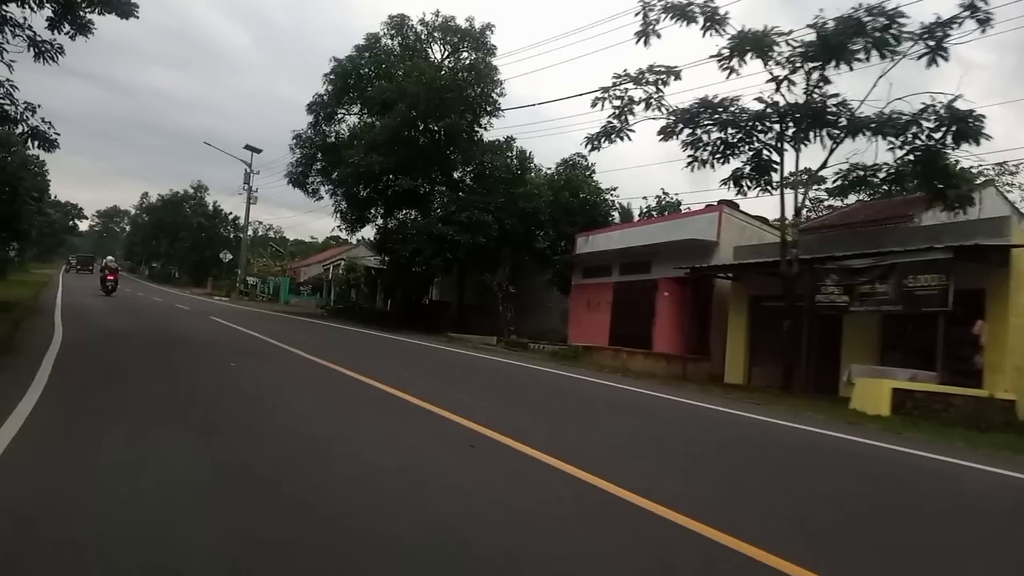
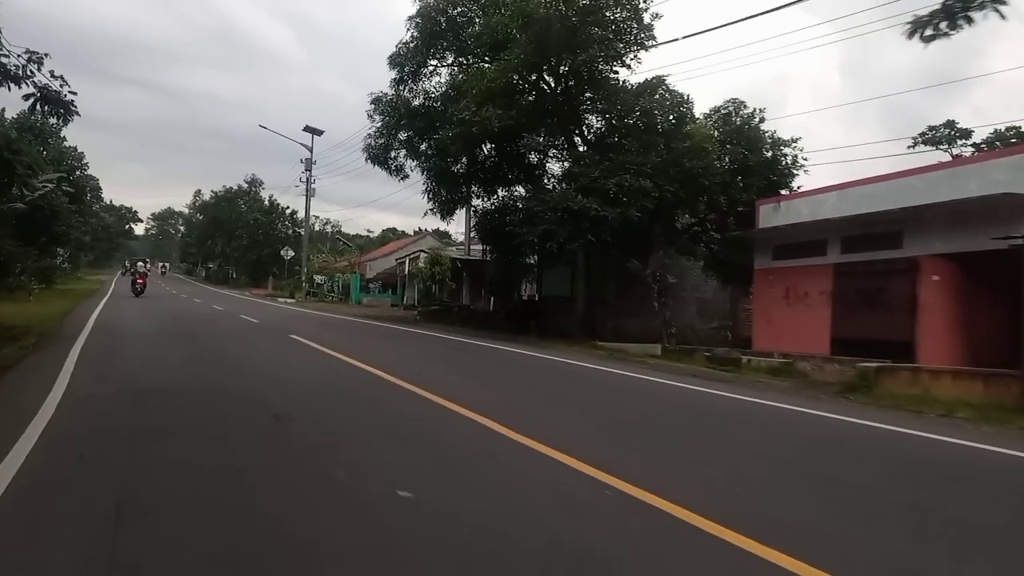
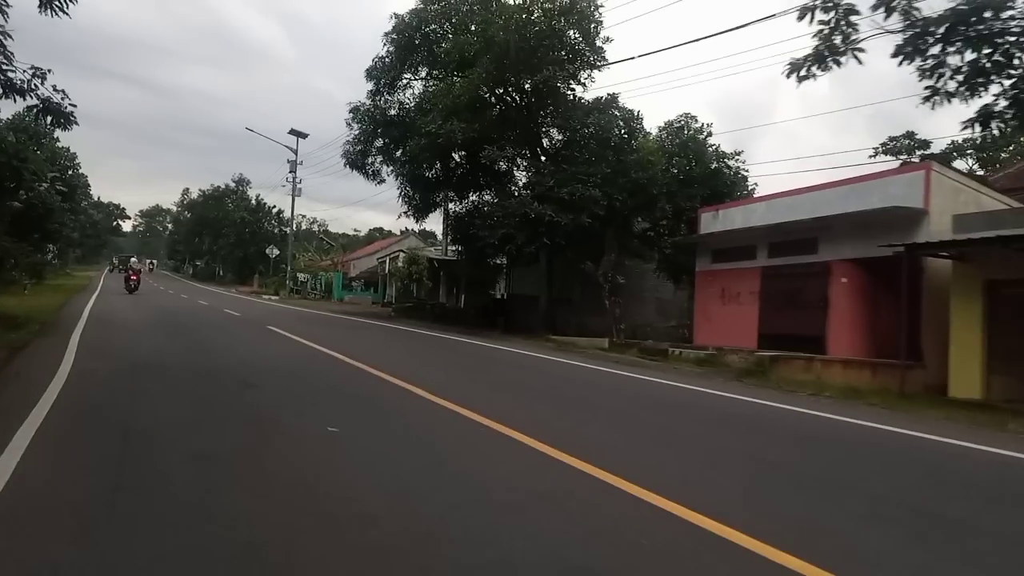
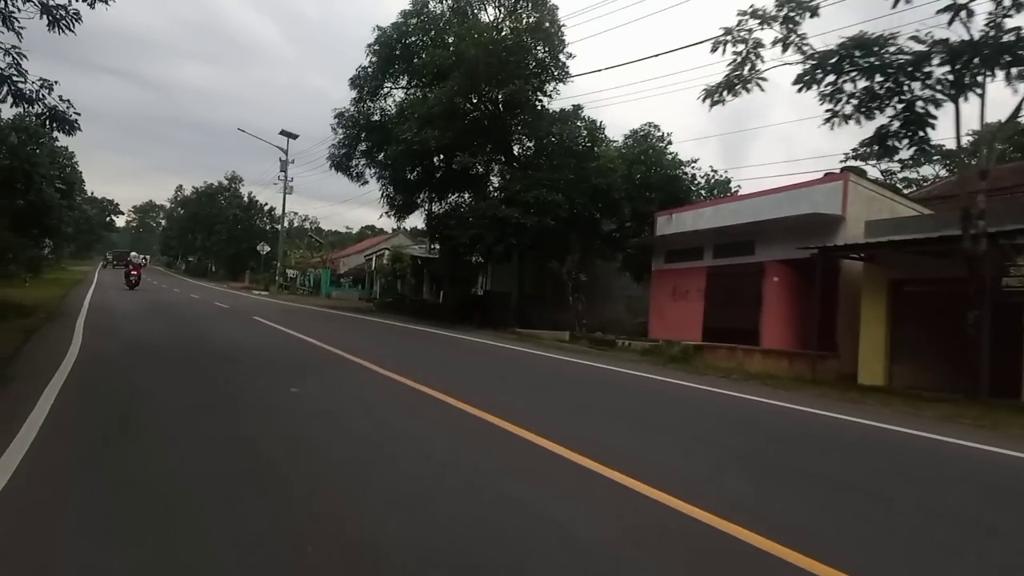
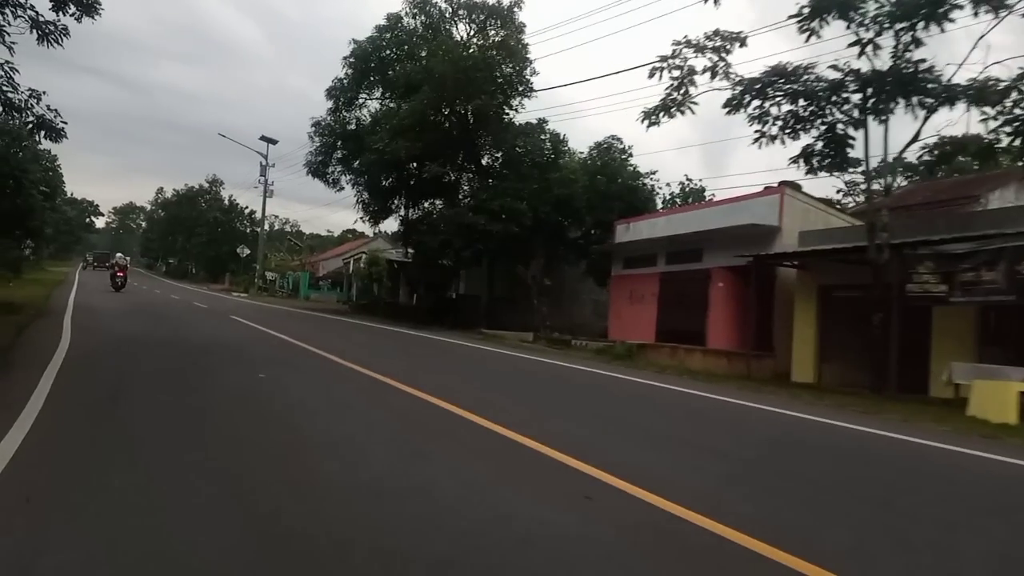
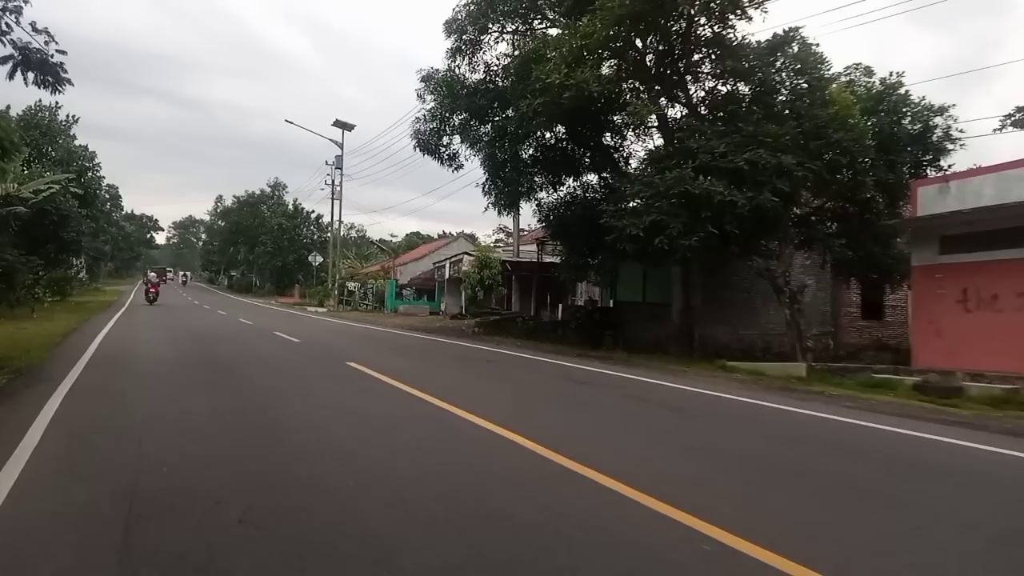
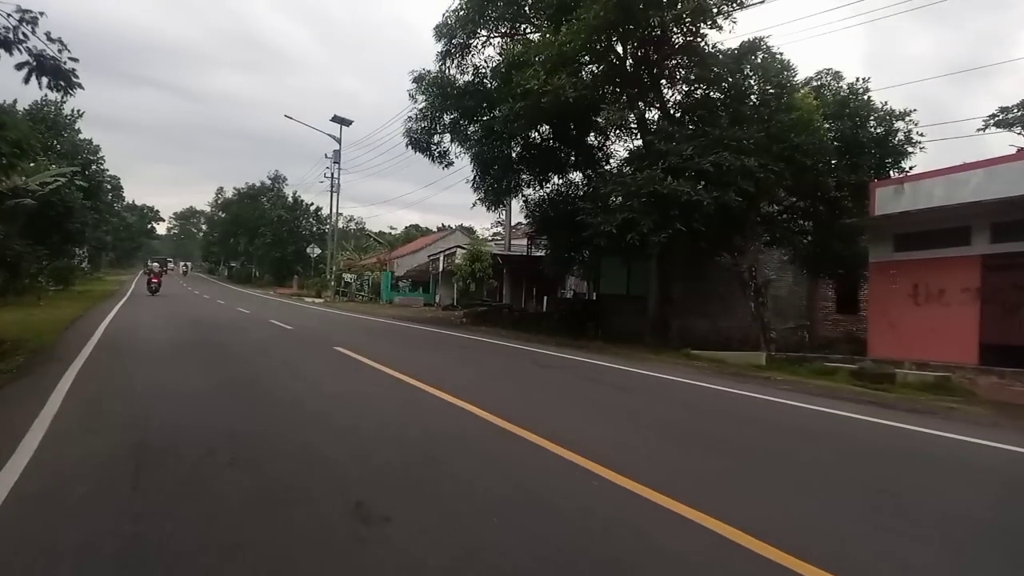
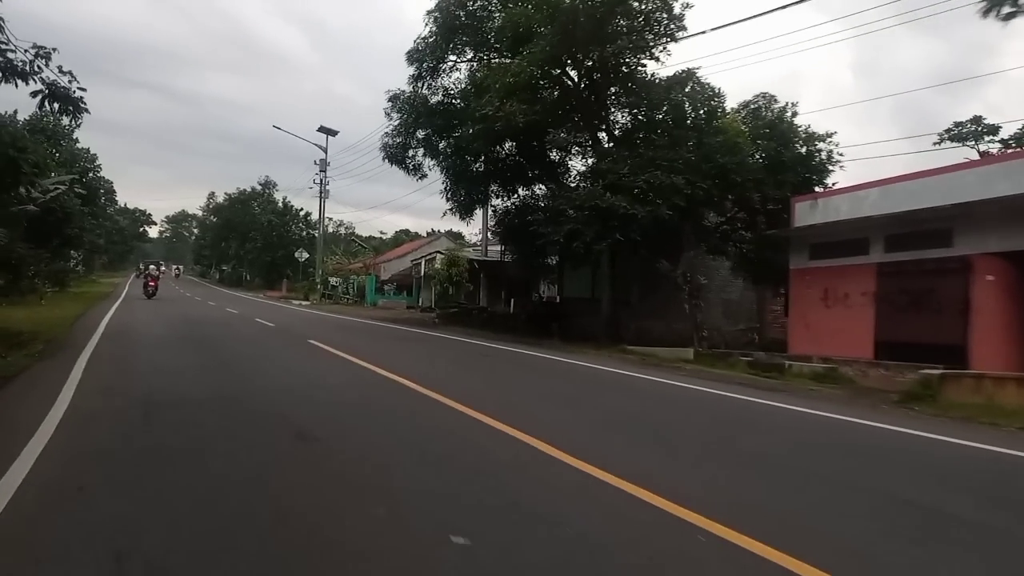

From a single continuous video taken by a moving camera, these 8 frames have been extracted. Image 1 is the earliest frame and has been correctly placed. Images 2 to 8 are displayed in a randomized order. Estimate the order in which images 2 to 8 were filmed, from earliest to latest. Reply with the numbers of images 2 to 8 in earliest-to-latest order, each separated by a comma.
5, 4, 3, 2, 8, 7, 6
